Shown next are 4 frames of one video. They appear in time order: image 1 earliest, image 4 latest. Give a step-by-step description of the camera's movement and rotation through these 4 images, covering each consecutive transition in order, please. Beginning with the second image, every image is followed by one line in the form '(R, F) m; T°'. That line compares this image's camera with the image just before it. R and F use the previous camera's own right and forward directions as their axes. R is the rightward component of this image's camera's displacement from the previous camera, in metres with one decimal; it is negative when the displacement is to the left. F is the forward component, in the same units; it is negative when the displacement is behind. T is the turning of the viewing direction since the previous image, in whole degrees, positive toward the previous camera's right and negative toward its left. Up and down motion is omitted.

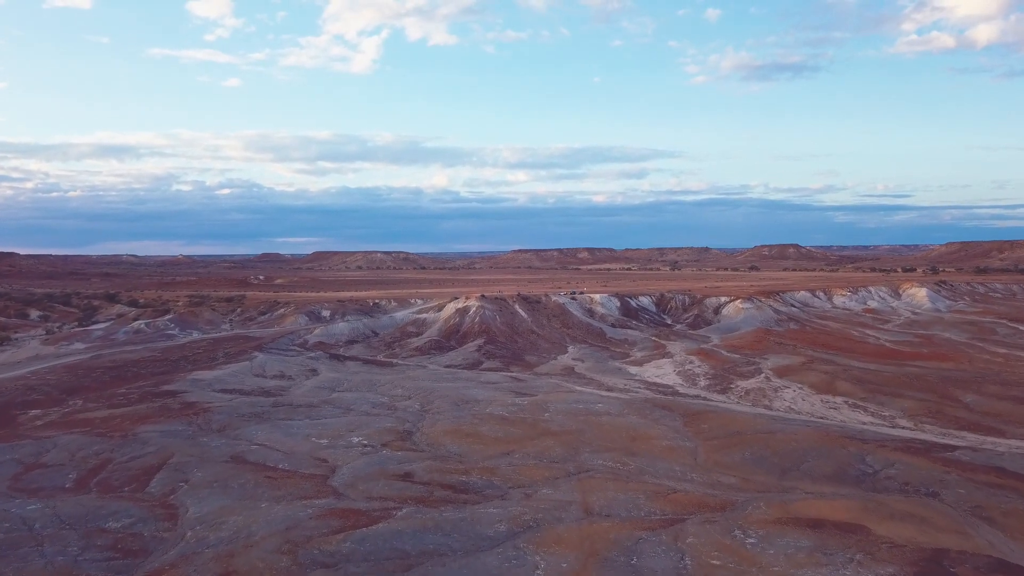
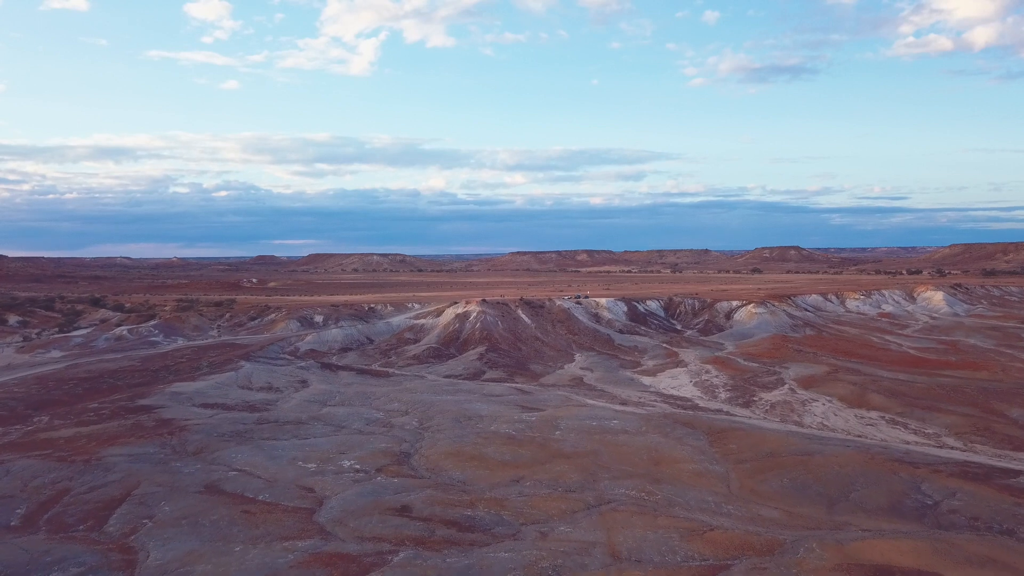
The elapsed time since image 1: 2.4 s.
(-0.4, +2.3) m; 0°
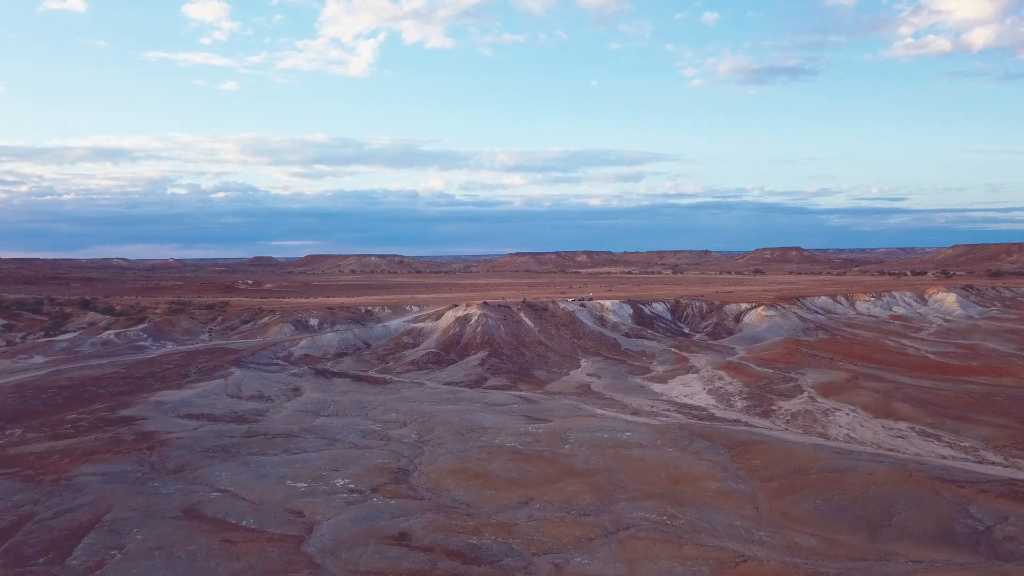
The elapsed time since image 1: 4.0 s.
(-0.3, +1.6) m; 0°
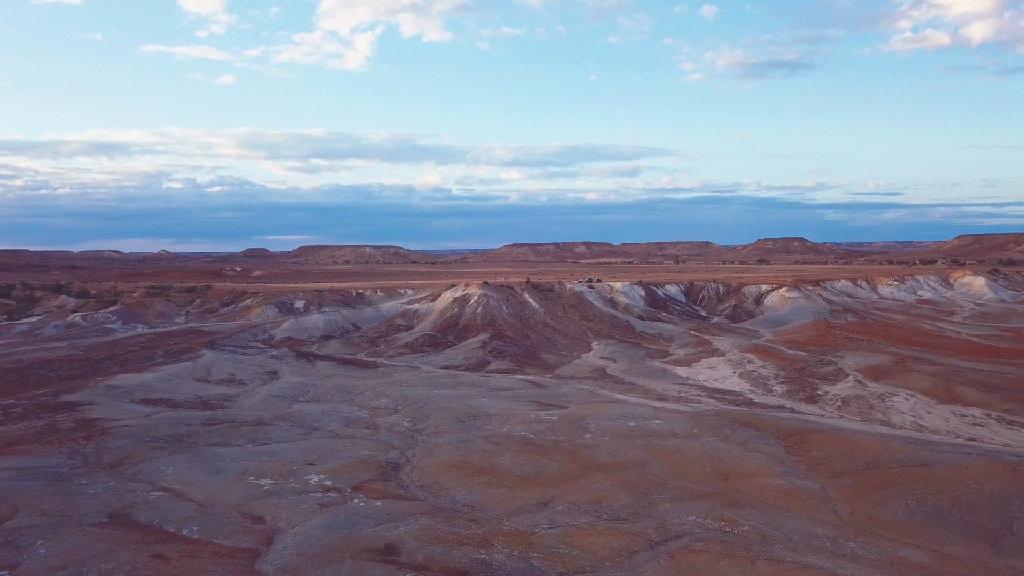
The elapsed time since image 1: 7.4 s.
(-0.4, +3.5) m; 0°
